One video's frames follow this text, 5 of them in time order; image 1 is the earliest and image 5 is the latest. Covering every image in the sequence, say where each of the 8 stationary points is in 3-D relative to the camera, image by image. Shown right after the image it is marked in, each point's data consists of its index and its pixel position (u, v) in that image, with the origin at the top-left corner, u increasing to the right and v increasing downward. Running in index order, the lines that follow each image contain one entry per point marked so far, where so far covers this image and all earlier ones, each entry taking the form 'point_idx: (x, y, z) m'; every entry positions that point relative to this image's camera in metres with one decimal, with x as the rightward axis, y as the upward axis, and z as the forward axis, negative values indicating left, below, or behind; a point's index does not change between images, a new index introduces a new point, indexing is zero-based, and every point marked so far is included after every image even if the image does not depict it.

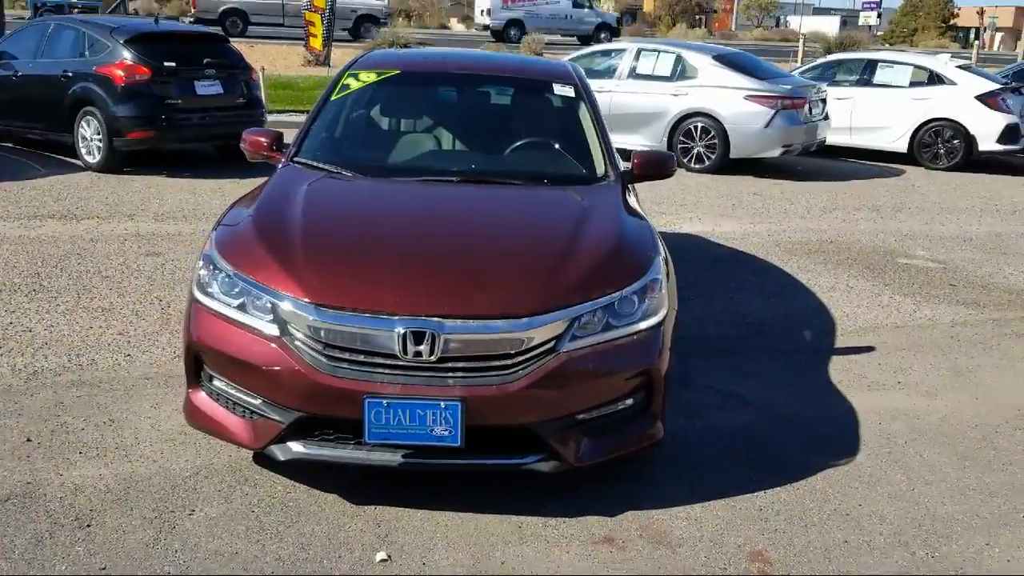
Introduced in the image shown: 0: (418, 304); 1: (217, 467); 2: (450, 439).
0: (-0.3, -0.1, +3.5) m
1: (-1.2, -0.7, +4.0) m
2: (-0.2, -0.5, +3.4) m
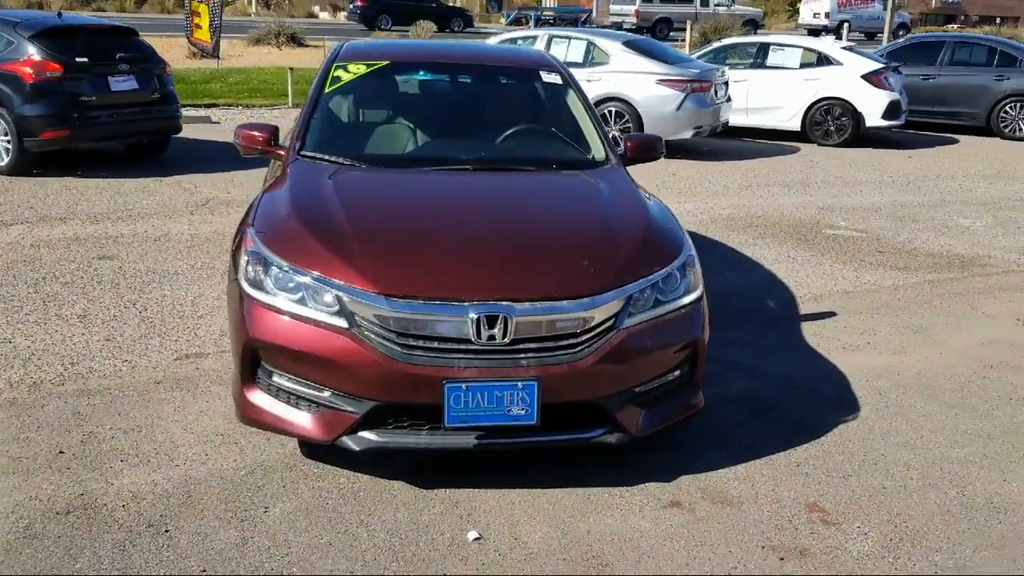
0: (-0.1, 0.0, +3.6) m
1: (-1.0, -0.7, +4.0) m
2: (+0.1, -0.5, +3.5) m
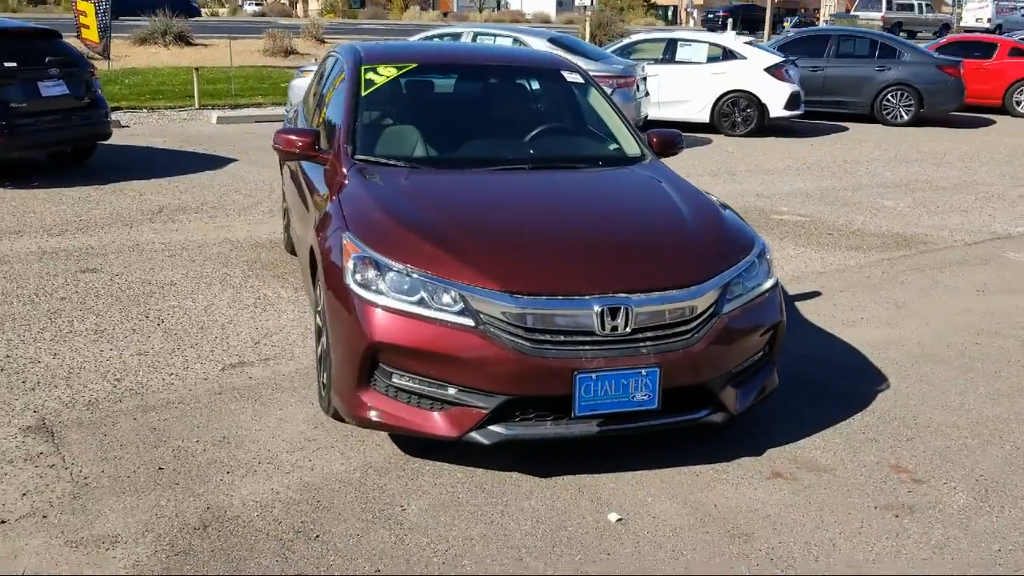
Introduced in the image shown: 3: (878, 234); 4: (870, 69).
0: (+0.4, 0.0, +3.7) m
1: (-0.6, -0.7, +4.0) m
2: (+0.5, -0.4, +3.7) m
3: (+3.4, +0.5, +9.0) m
4: (+6.8, +4.1, +17.9) m
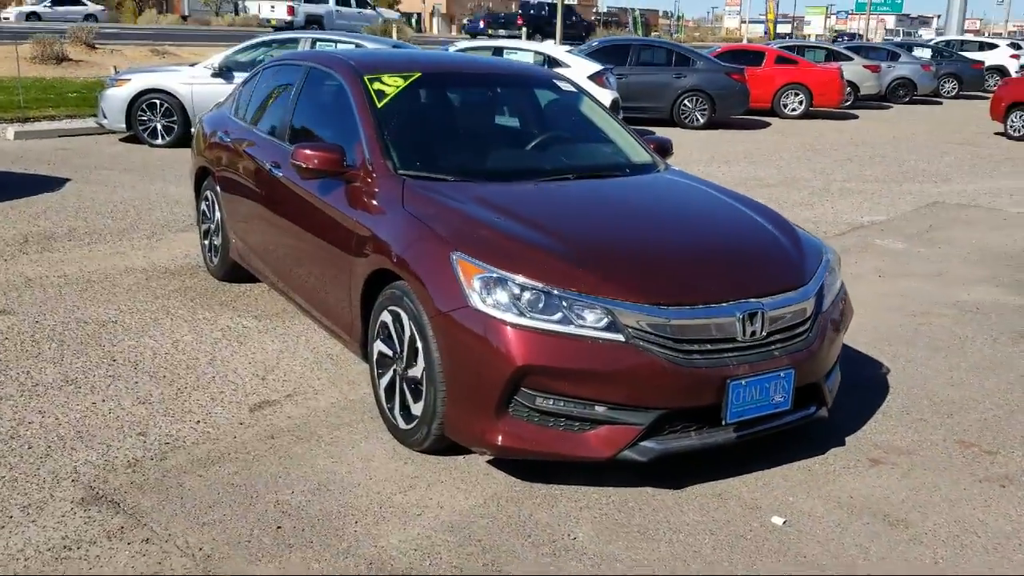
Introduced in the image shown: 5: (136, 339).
0: (+0.9, 0.0, +3.8) m
1: (0.0, -0.8, +3.8) m
2: (+1.1, -0.5, +3.8) m
3: (+2.5, +0.6, +9.7) m
4: (+3.2, +4.3, +19.1) m
5: (-2.2, -0.3, +5.5) m
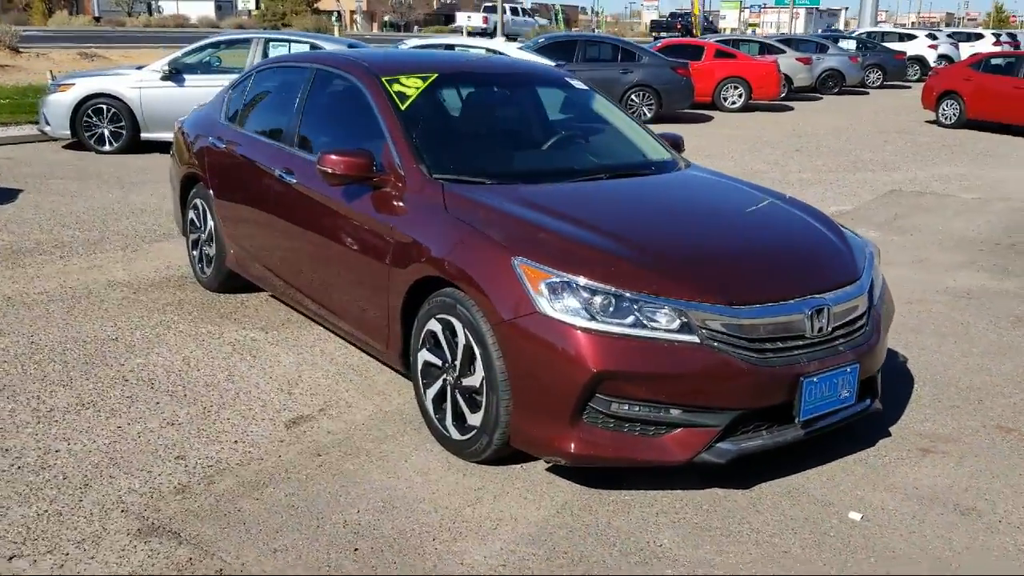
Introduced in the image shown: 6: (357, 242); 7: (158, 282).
0: (+1.1, 0.0, +3.8) m
1: (+0.3, -0.8, +3.7) m
2: (+1.3, -0.4, +3.8) m
3: (+2.3, +0.7, +9.7) m
4: (+2.1, +4.4, +19.2) m
5: (-2.0, -0.4, +5.2) m
6: (-0.7, +0.2, +4.6) m
7: (-2.5, 0.0, +6.8) m
